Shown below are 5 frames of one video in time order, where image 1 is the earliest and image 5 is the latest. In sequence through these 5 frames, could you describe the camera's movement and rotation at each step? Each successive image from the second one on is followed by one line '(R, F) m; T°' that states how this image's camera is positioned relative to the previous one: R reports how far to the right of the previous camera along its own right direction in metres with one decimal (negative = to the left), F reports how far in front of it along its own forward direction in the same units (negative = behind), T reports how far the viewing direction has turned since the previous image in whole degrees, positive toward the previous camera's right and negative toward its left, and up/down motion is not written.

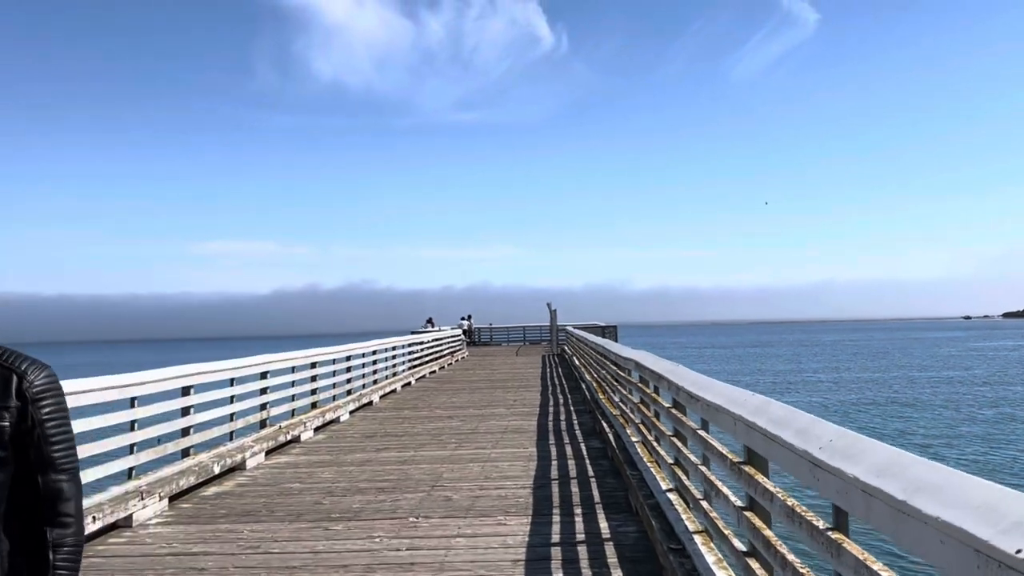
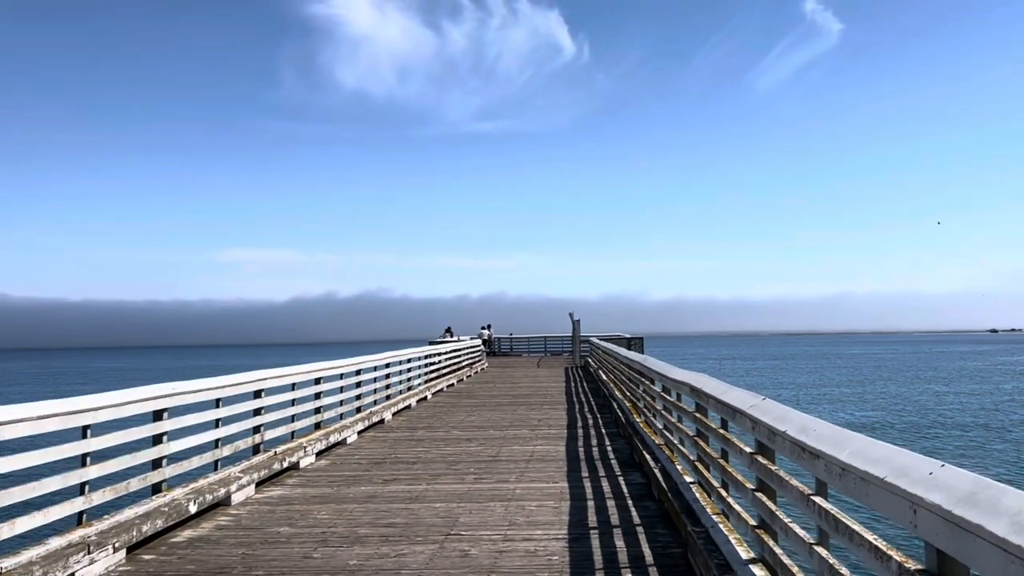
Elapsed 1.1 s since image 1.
(-0.1, +1.1) m; -1°
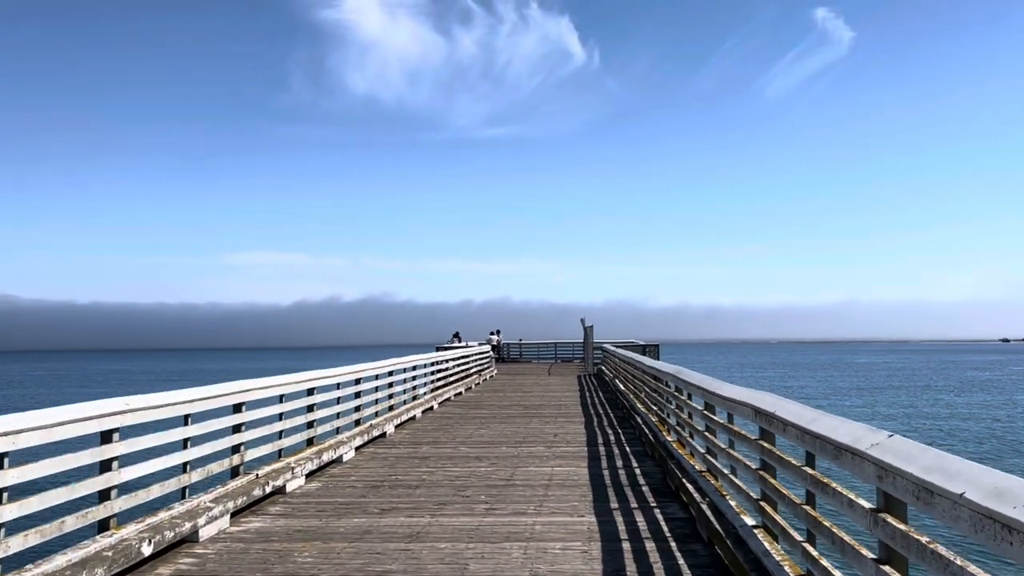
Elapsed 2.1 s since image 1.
(-0.1, +1.0) m; -1°
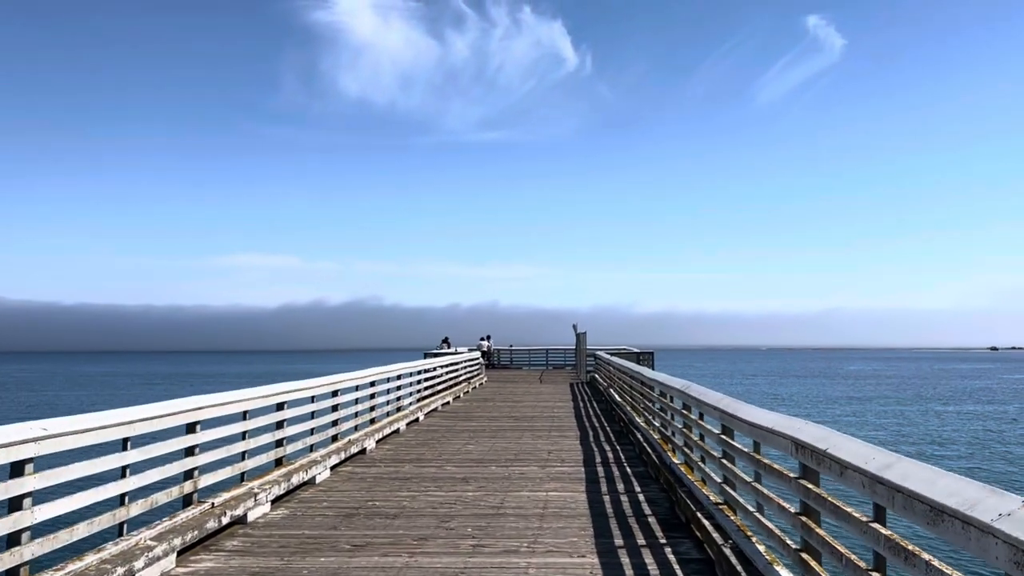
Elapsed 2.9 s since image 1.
(0.0, +0.8) m; +1°
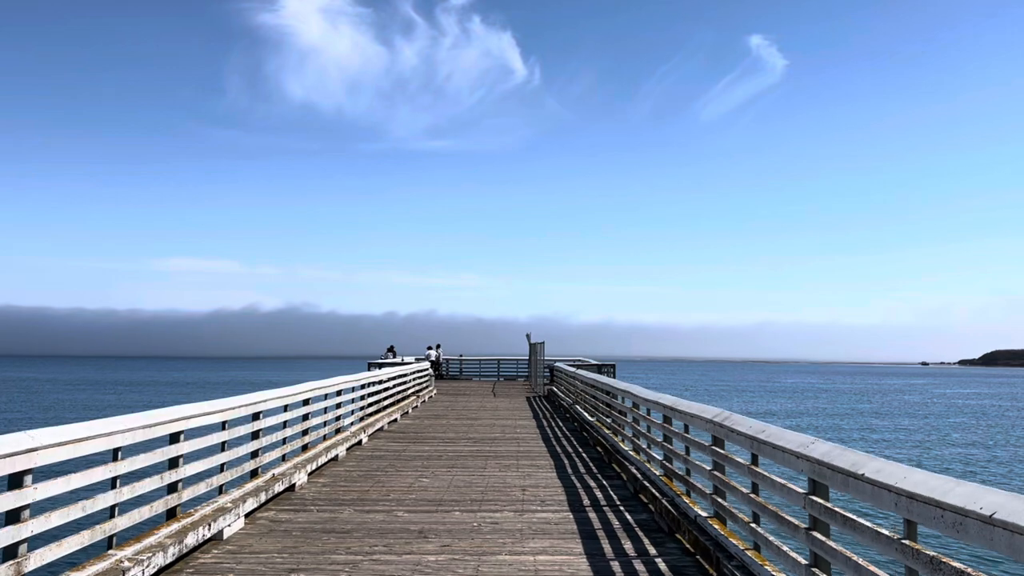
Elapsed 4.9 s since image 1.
(-0.3, +1.8) m; +4°
